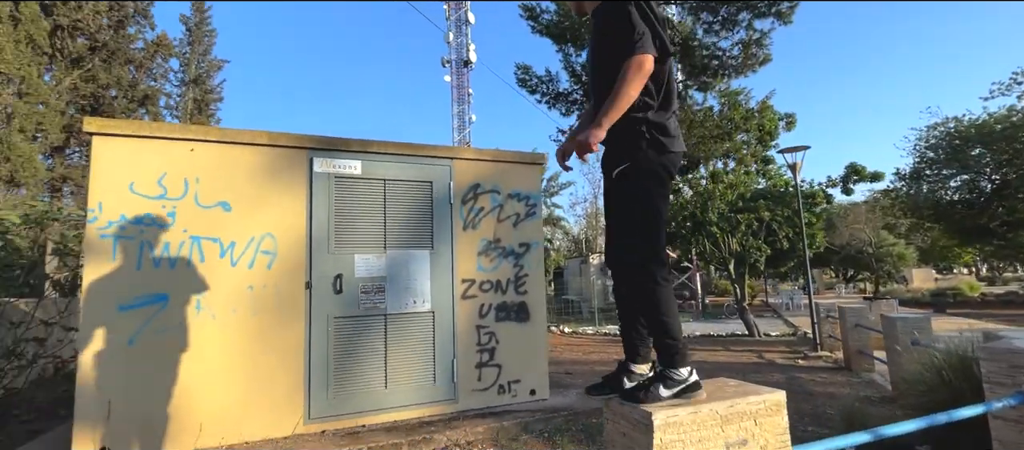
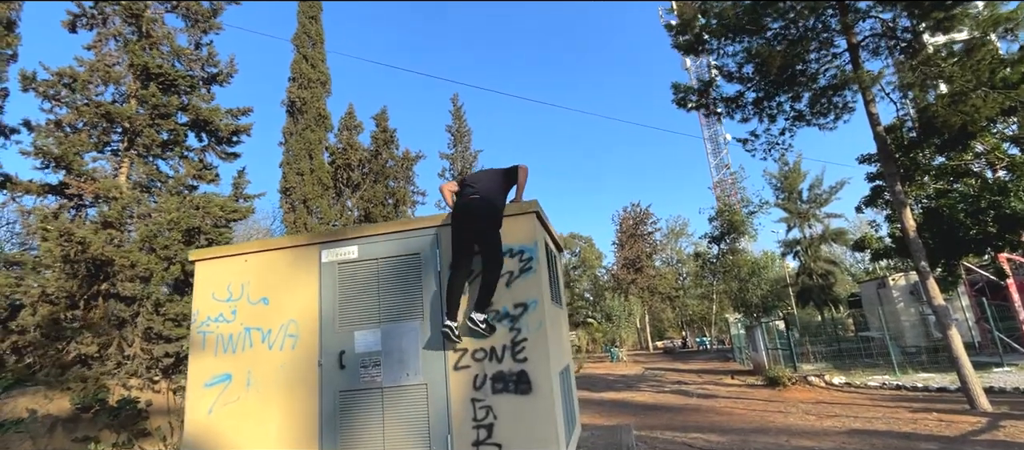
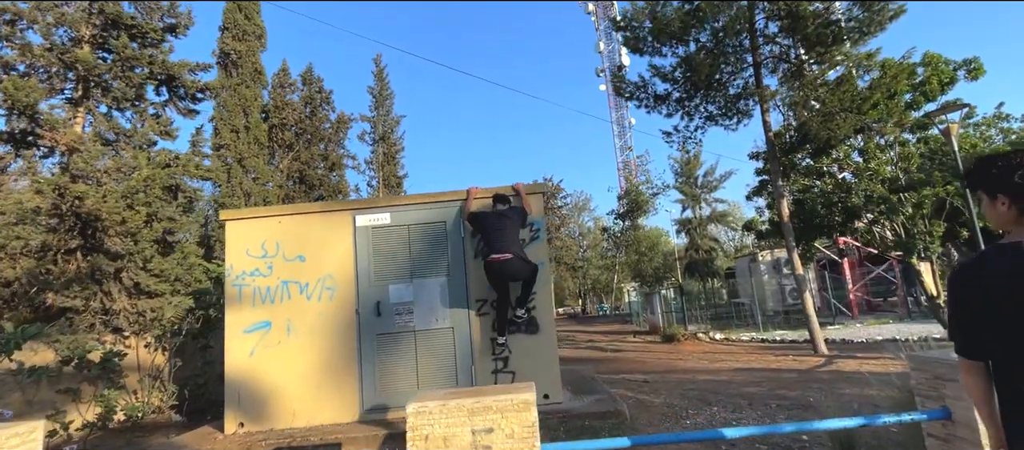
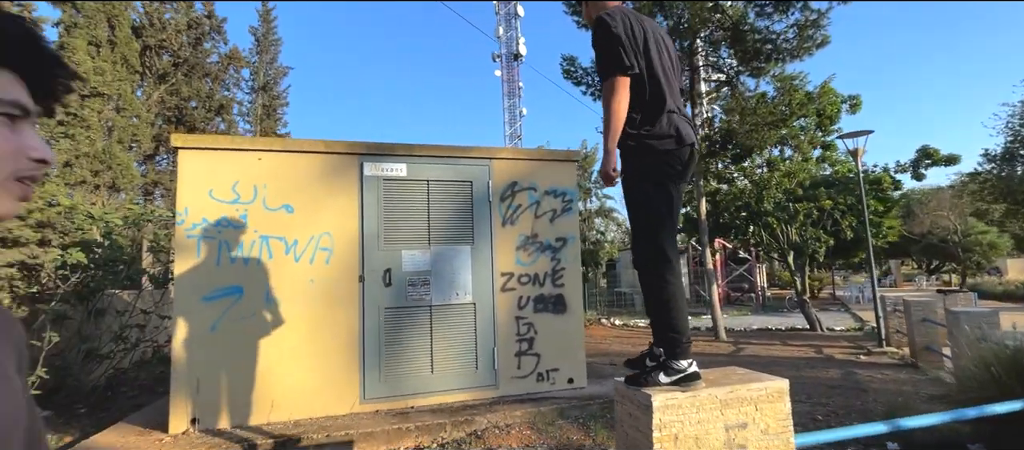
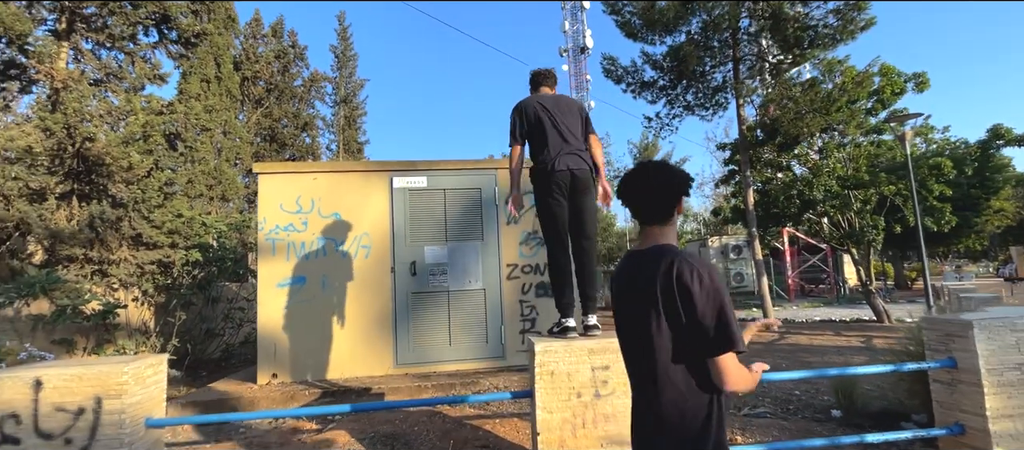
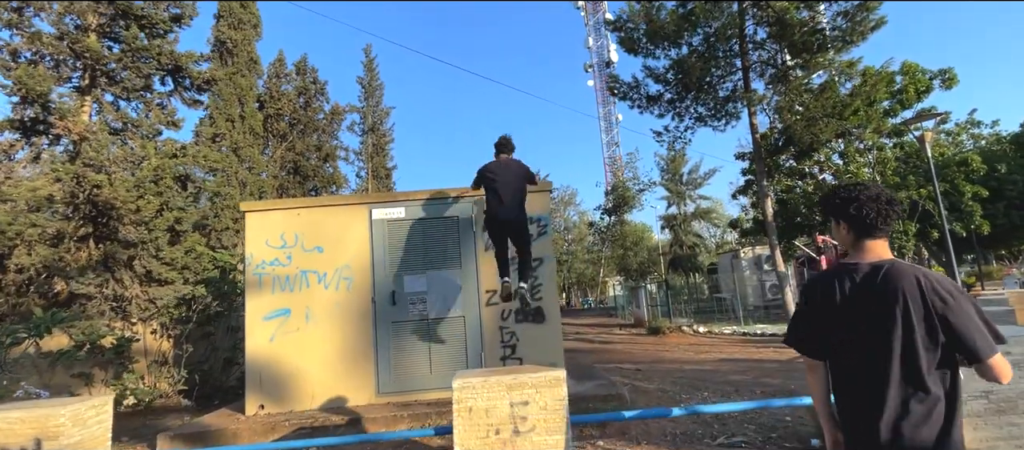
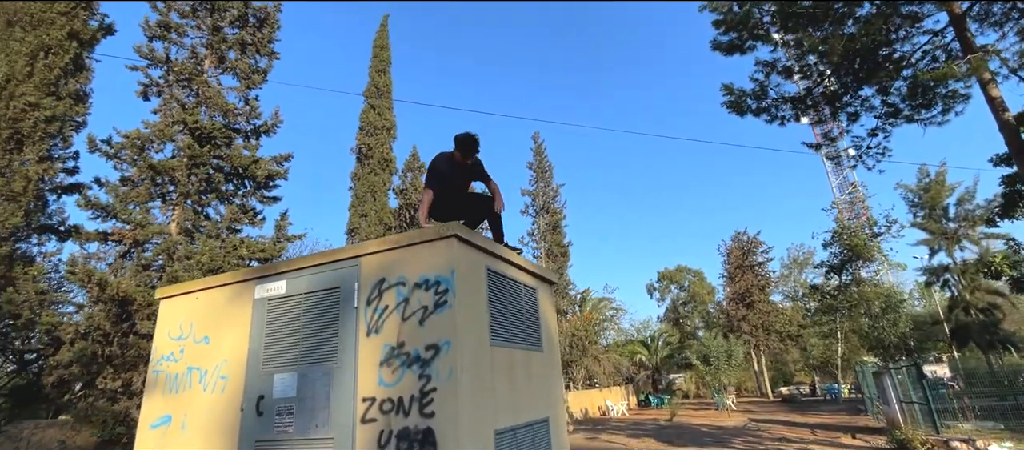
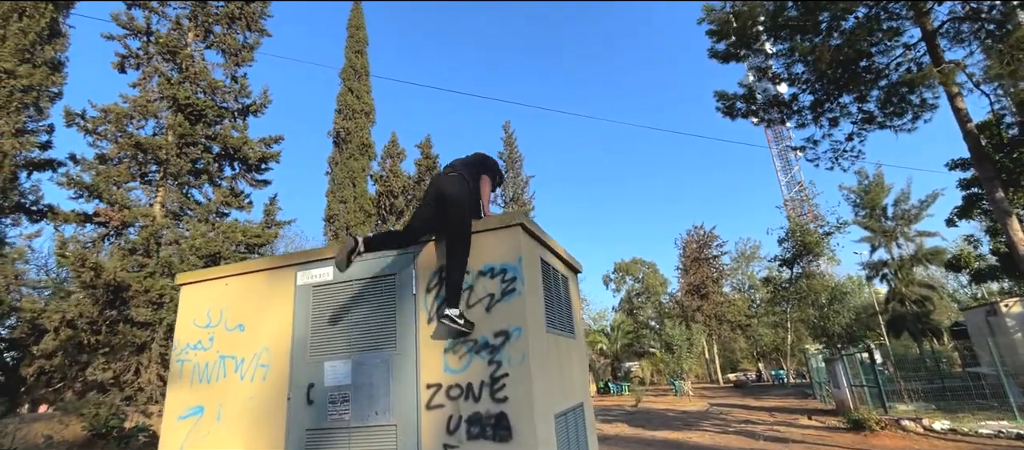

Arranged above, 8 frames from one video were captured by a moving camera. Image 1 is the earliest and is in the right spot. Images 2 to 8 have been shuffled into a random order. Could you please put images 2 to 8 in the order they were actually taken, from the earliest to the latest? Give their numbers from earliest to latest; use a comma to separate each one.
4, 5, 6, 3, 2, 8, 7
